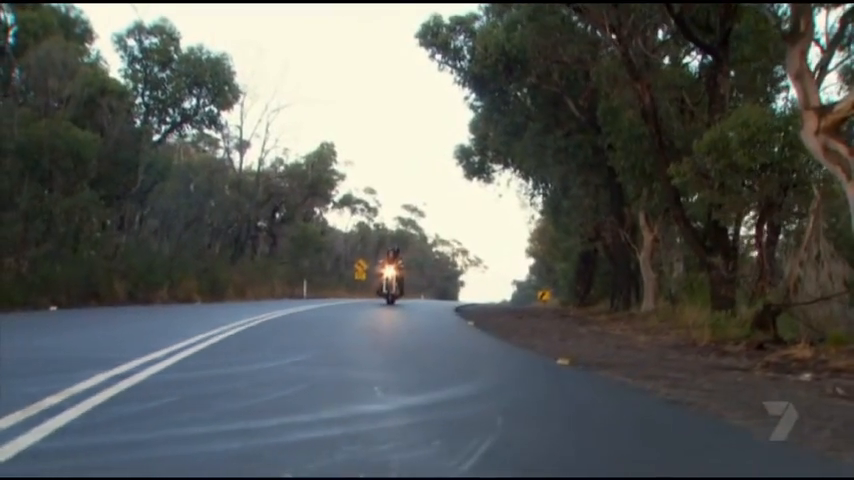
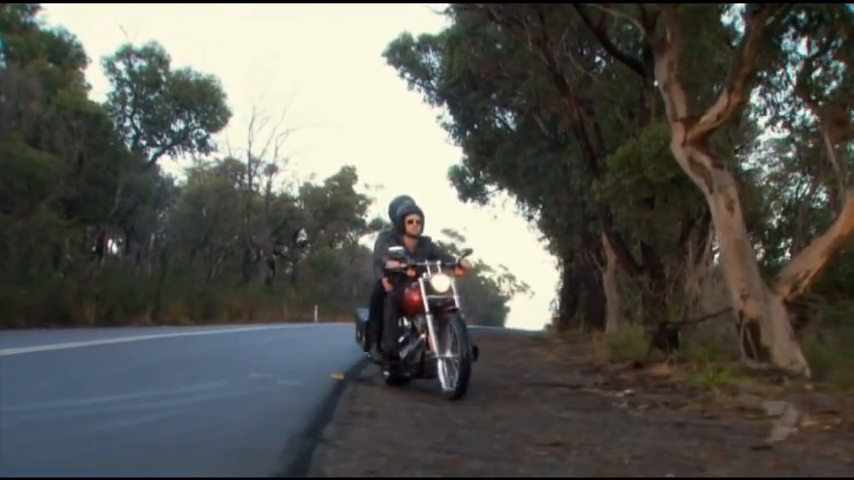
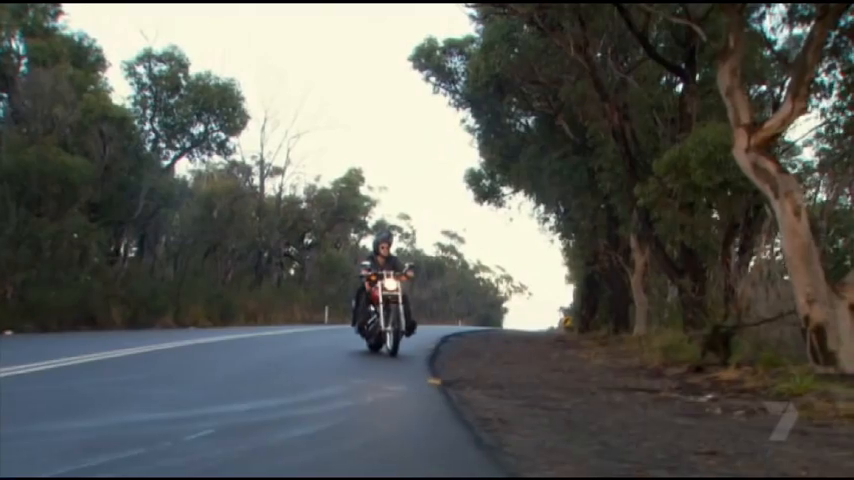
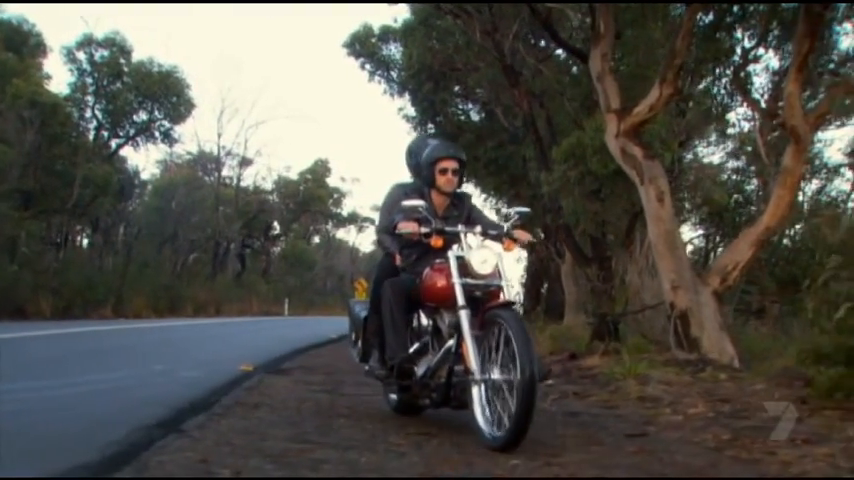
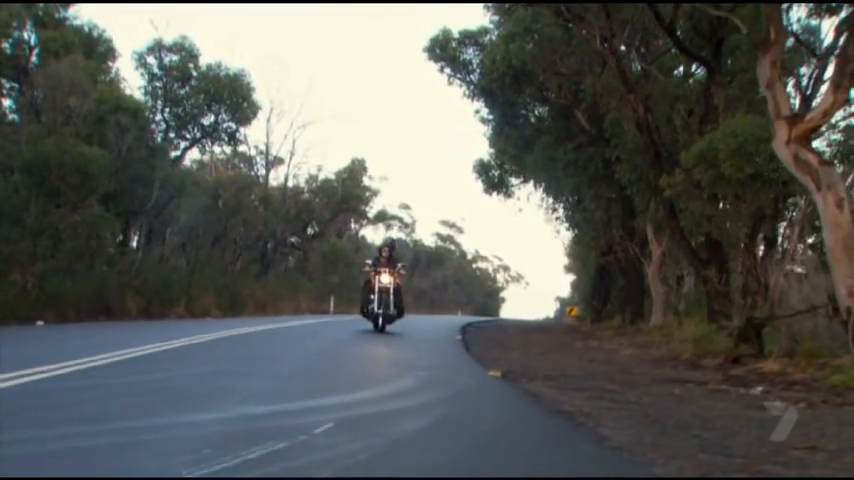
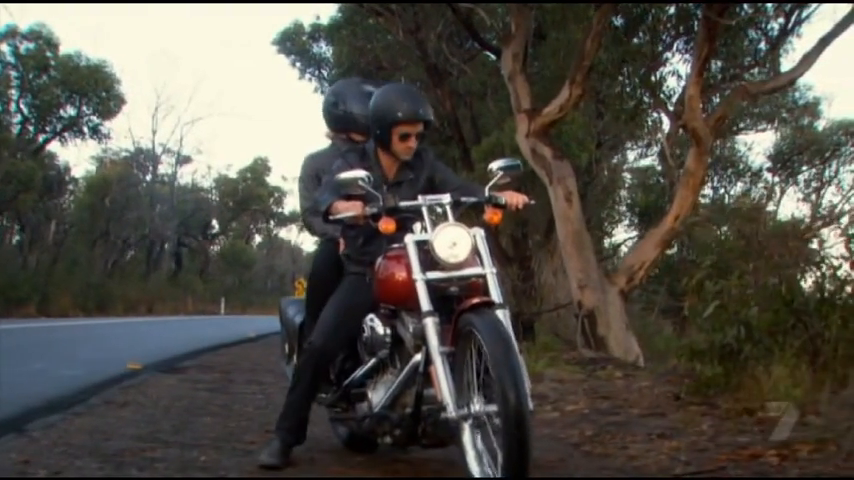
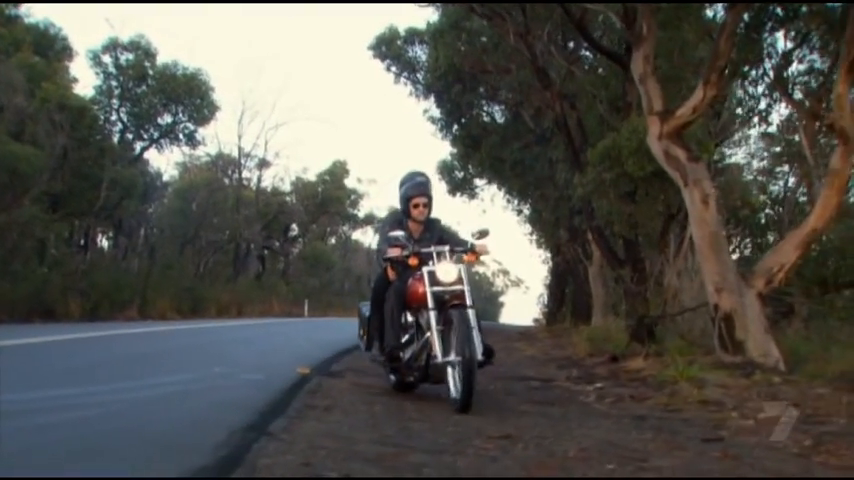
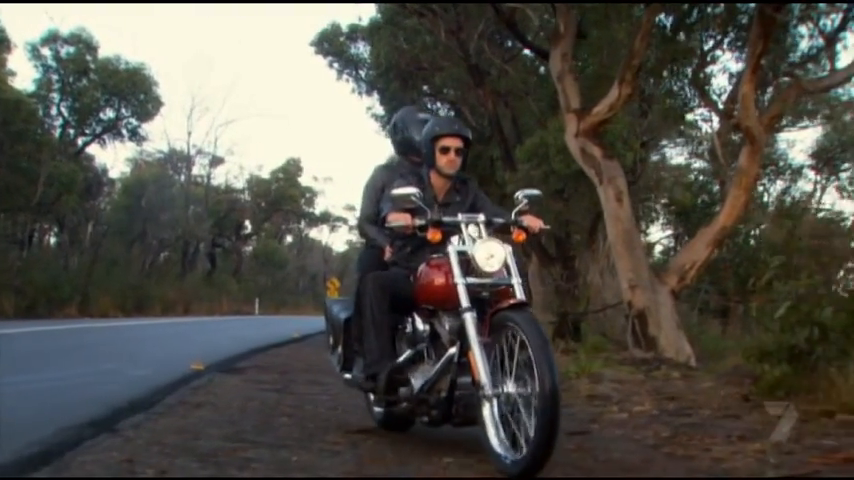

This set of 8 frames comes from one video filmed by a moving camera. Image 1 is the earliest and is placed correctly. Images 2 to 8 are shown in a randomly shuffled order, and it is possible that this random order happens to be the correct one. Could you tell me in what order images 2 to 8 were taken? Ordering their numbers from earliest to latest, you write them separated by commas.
5, 3, 2, 7, 4, 8, 6
